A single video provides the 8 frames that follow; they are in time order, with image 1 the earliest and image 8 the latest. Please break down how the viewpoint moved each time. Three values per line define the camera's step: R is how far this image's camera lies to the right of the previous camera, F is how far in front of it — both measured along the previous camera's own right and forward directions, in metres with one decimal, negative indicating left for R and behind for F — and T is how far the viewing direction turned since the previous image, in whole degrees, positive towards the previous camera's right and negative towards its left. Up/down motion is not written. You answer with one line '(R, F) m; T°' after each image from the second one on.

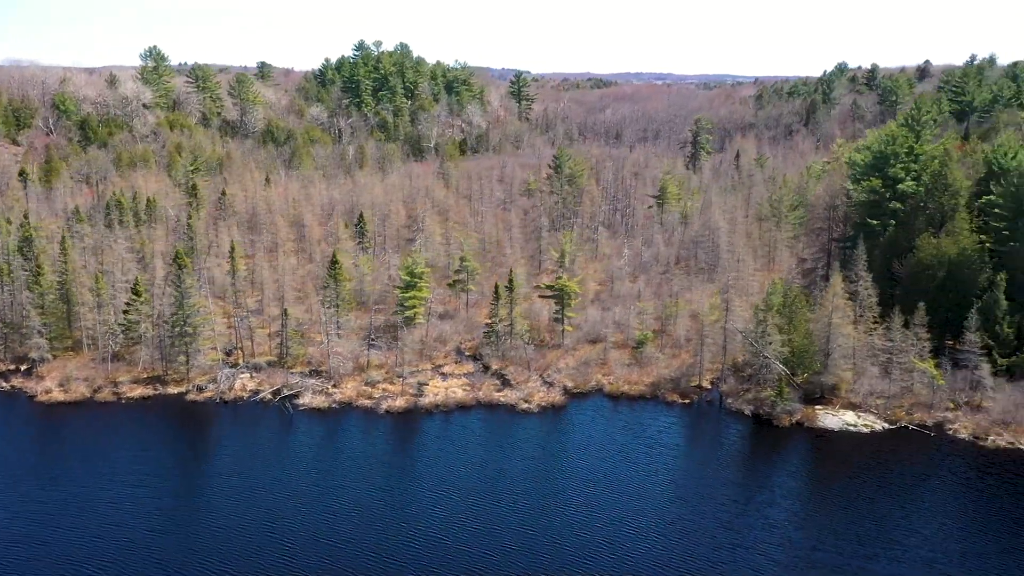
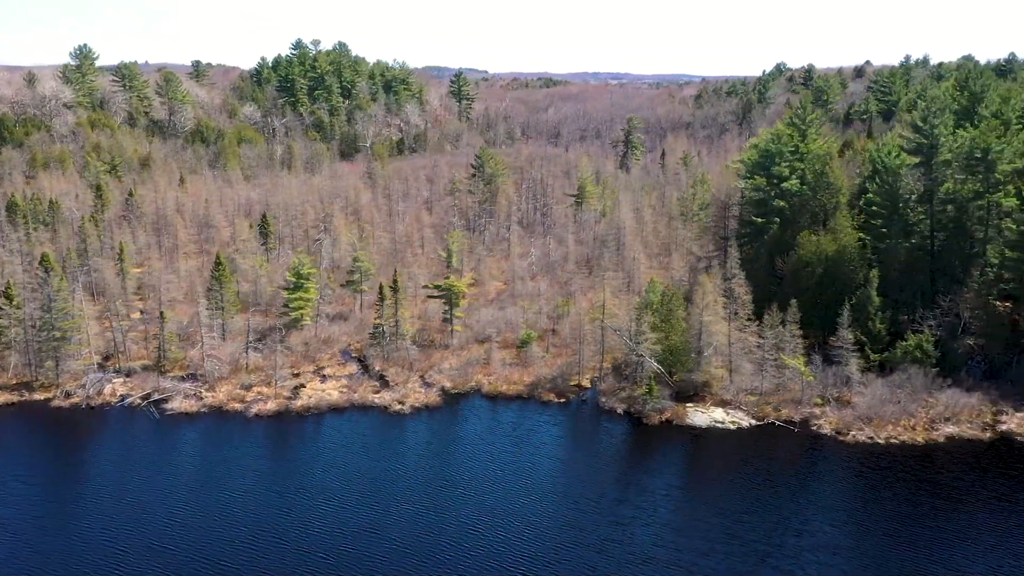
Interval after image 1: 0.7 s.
(+4.5, +0.1) m; +2°
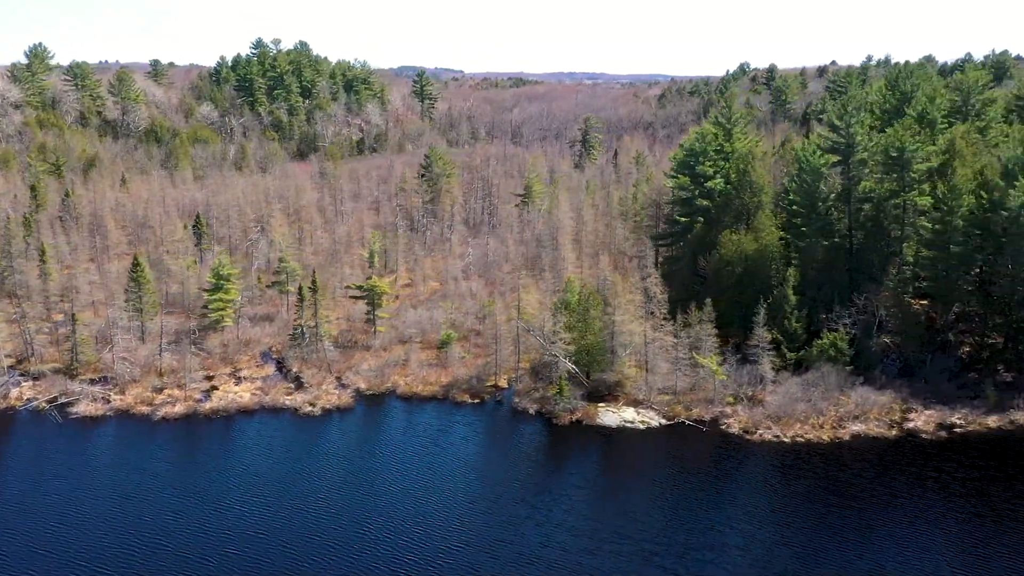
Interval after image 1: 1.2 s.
(+3.4, +0.2) m; +1°
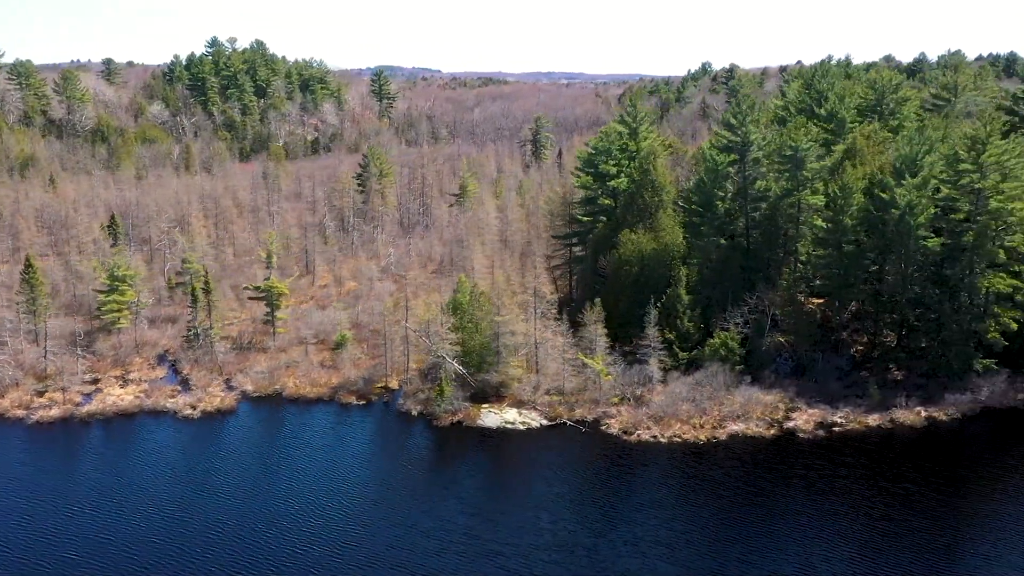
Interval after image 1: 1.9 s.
(+4.9, +0.2) m; +1°
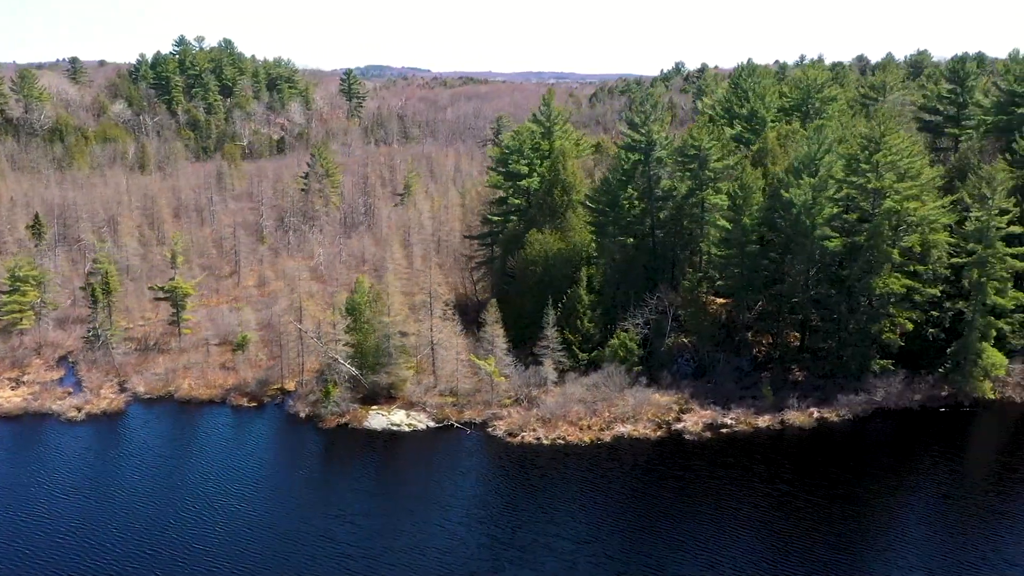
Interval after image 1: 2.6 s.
(+5.1, +0.3) m; 0°
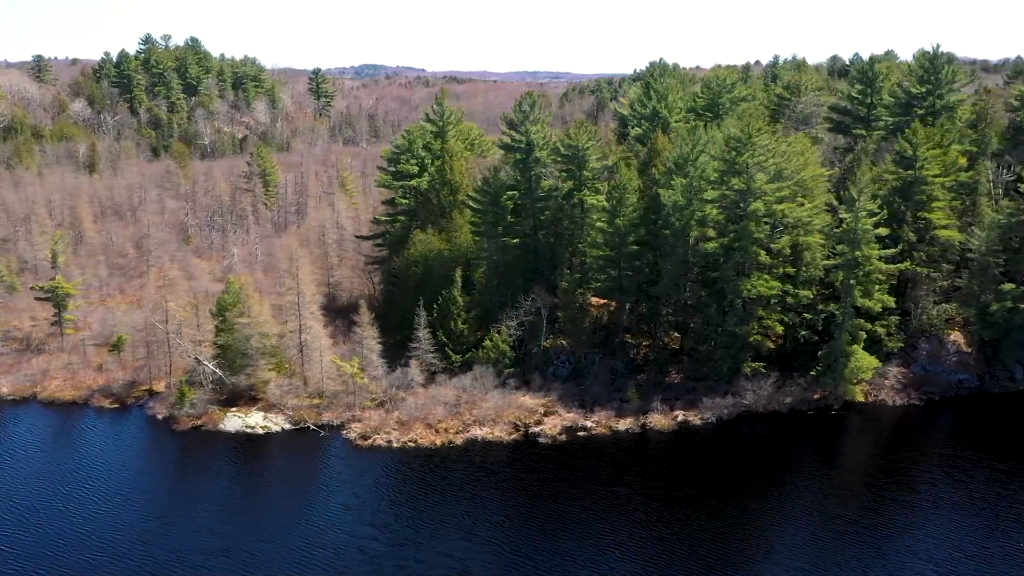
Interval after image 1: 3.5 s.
(+6.8, +0.3) m; 0°
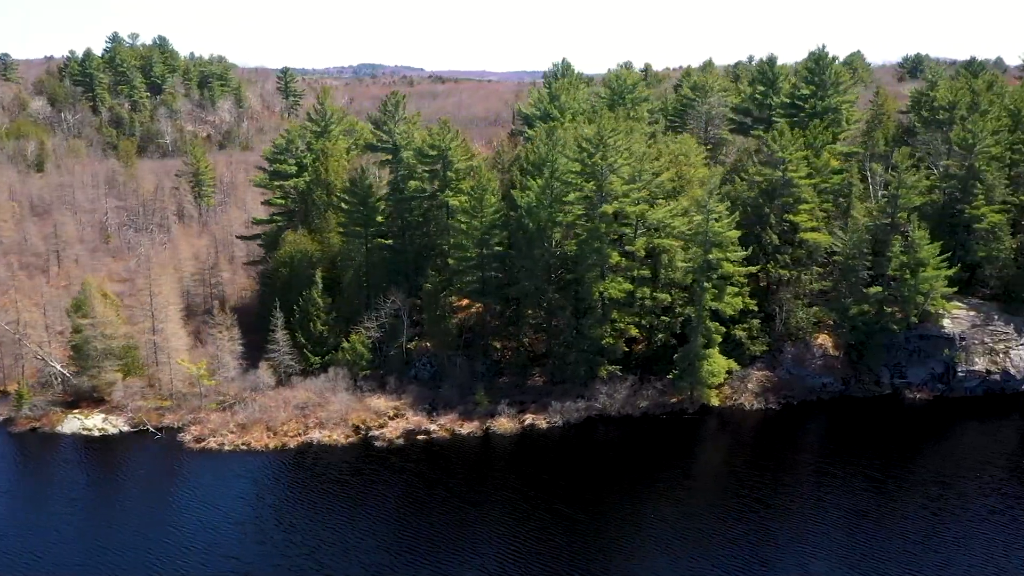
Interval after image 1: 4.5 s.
(+7.7, +0.4) m; 0°
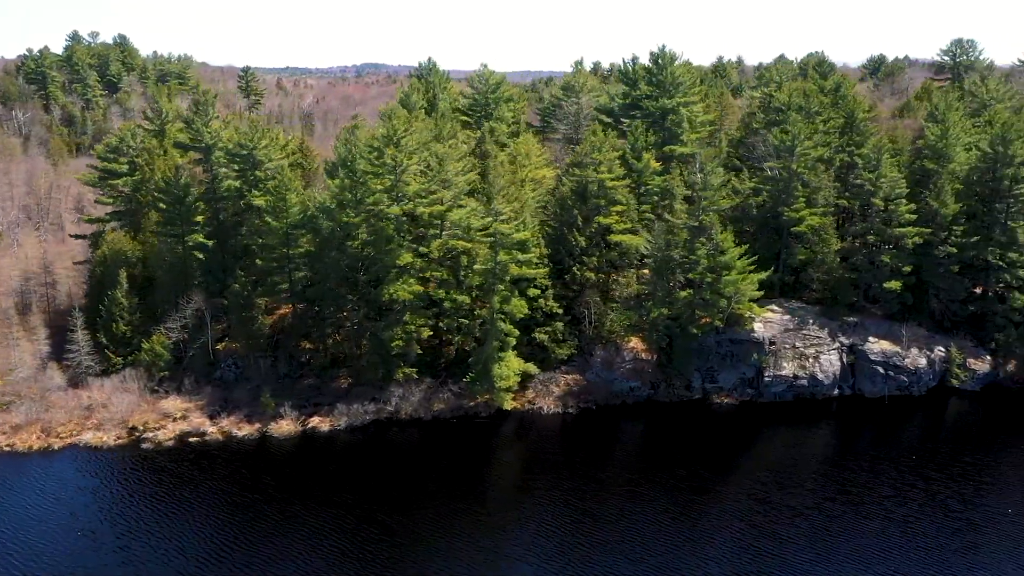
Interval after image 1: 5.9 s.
(+10.9, +0.5) m; -1°
